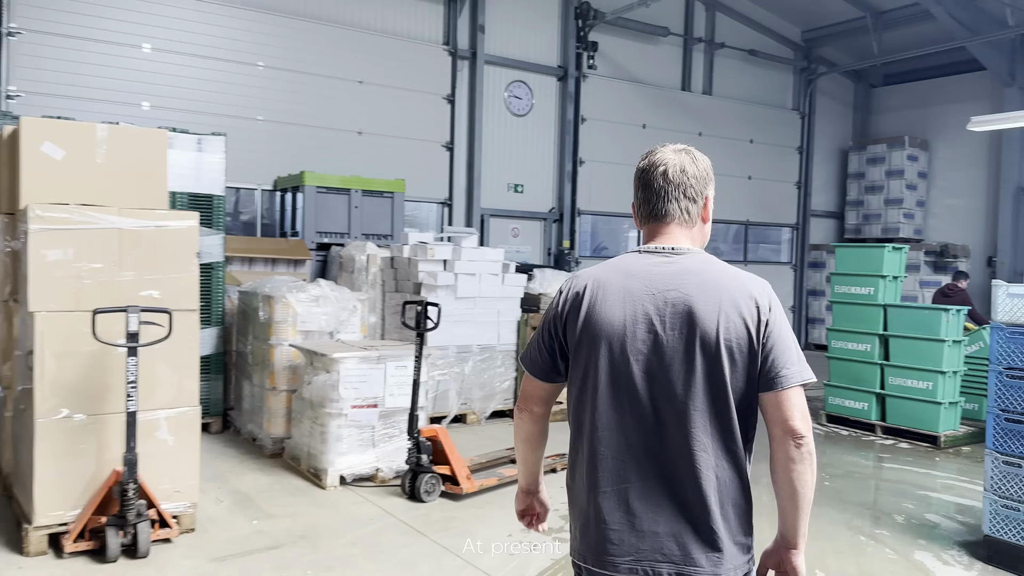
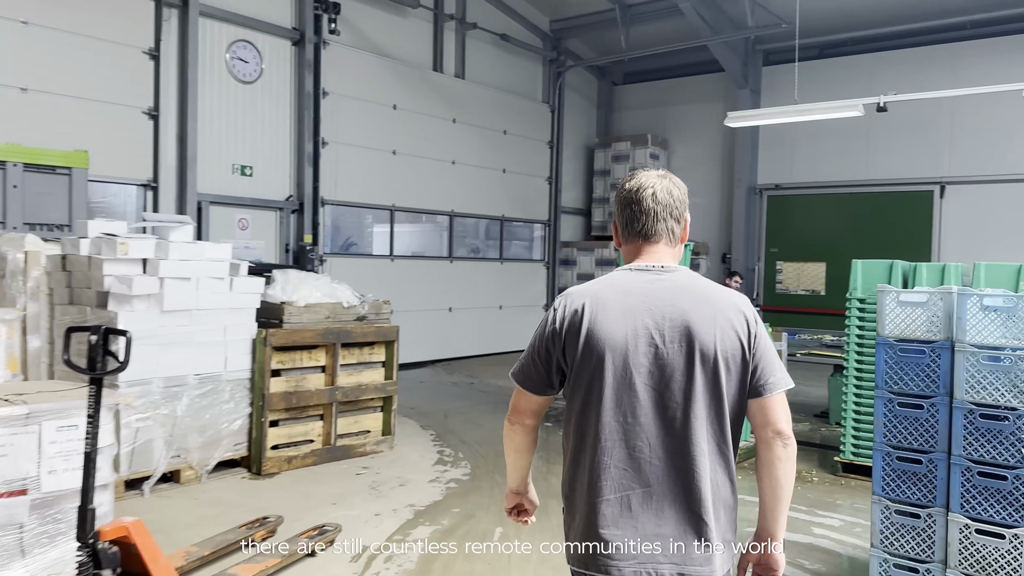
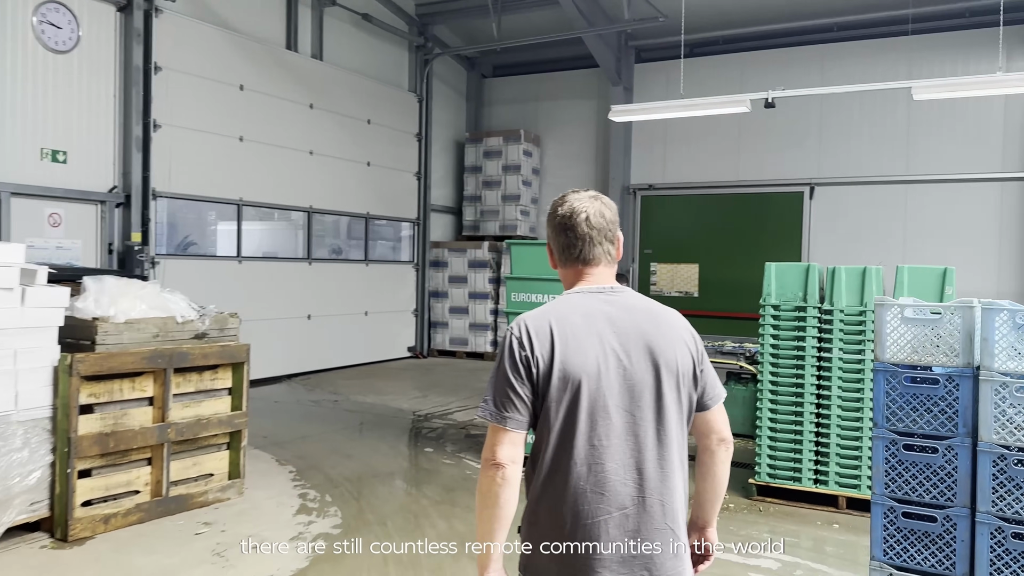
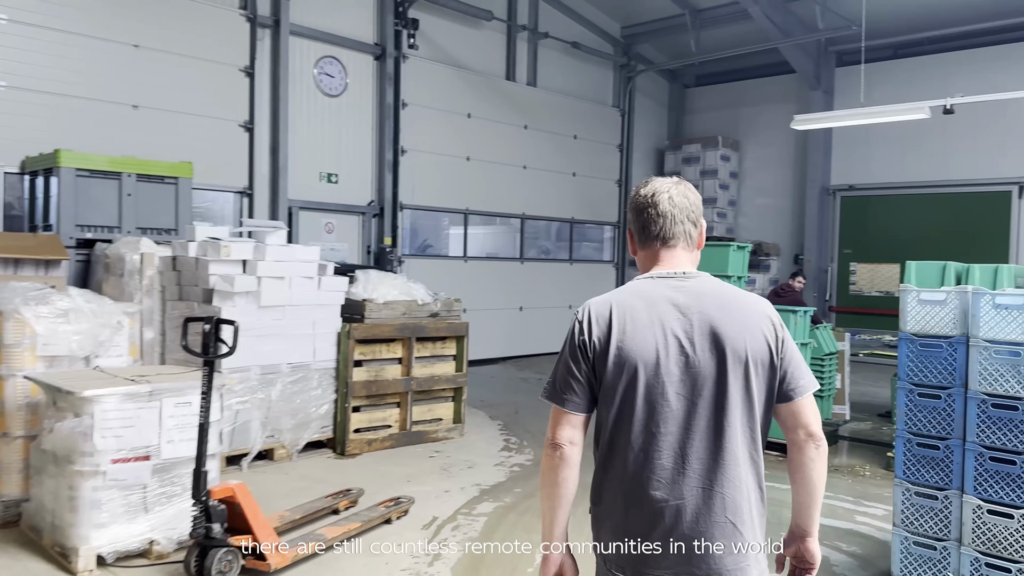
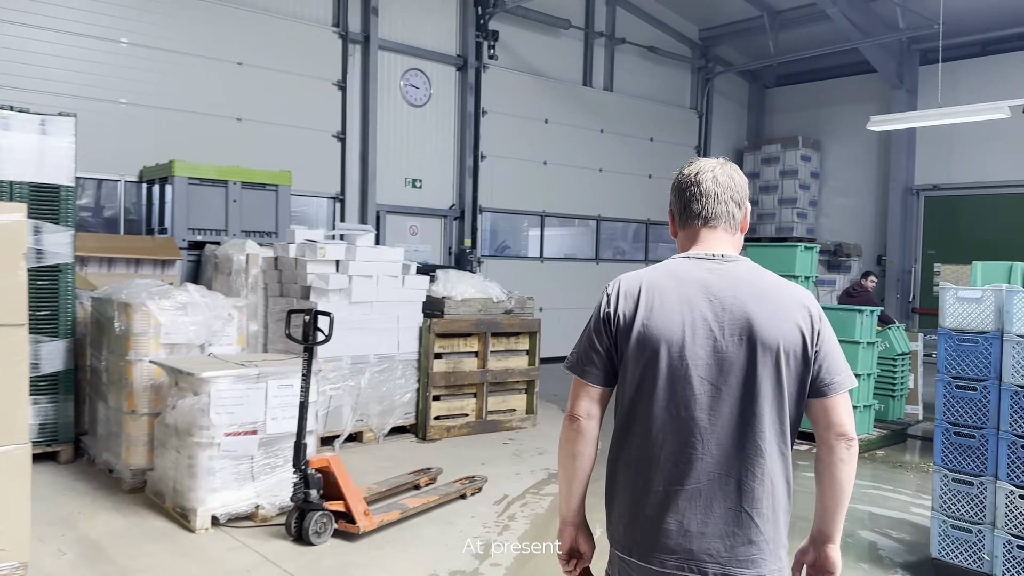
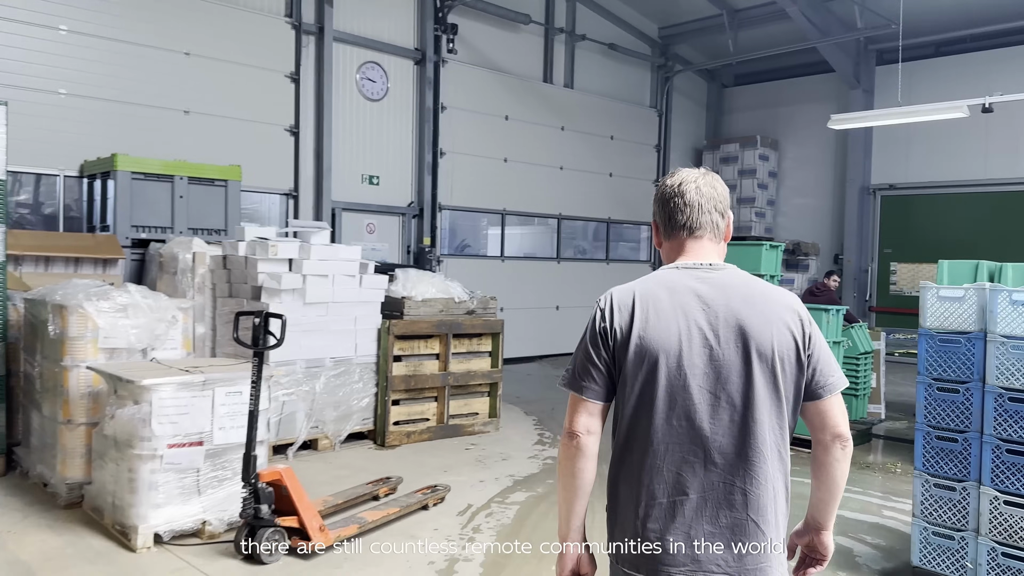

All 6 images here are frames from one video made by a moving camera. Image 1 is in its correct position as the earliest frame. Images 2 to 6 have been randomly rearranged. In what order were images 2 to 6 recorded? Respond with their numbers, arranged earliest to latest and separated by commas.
5, 6, 4, 2, 3
